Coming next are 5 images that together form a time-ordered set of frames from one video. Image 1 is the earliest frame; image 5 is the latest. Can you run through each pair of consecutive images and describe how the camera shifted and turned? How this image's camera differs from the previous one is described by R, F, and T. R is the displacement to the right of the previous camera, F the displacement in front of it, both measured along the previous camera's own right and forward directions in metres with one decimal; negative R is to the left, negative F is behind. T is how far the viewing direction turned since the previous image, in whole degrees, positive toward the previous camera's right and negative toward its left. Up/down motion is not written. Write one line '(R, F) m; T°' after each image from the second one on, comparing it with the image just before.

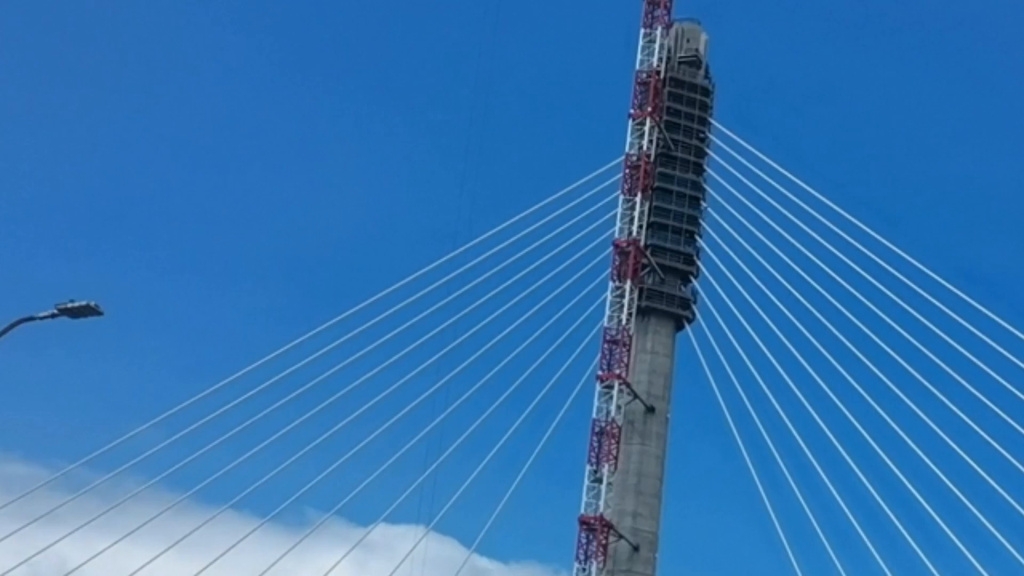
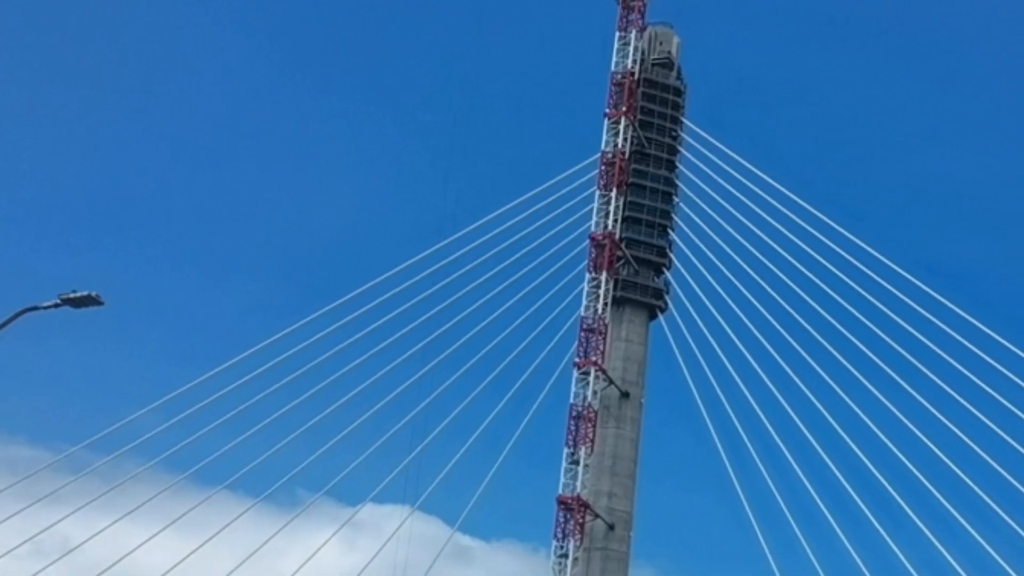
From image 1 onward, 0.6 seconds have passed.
(+0.9, -2.7) m; 0°
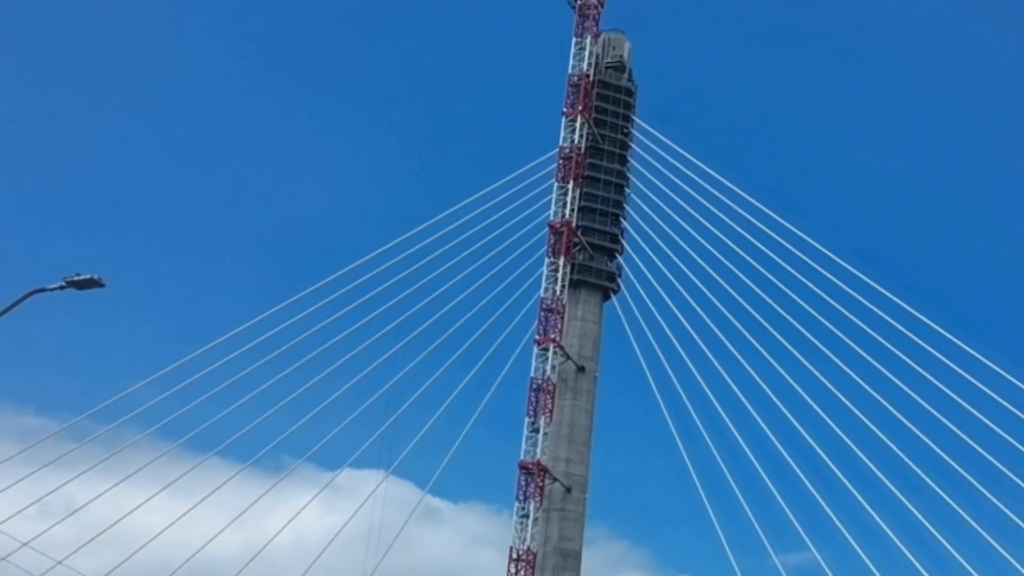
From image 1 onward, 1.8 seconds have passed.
(+1.9, -5.5) m; 0°
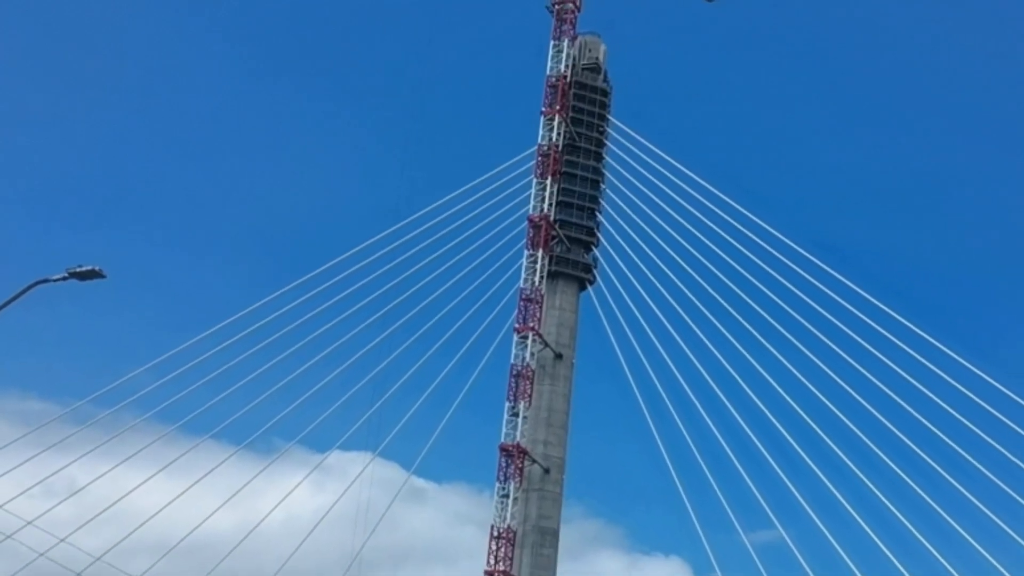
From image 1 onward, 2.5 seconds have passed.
(+1.1, -3.2) m; 0°
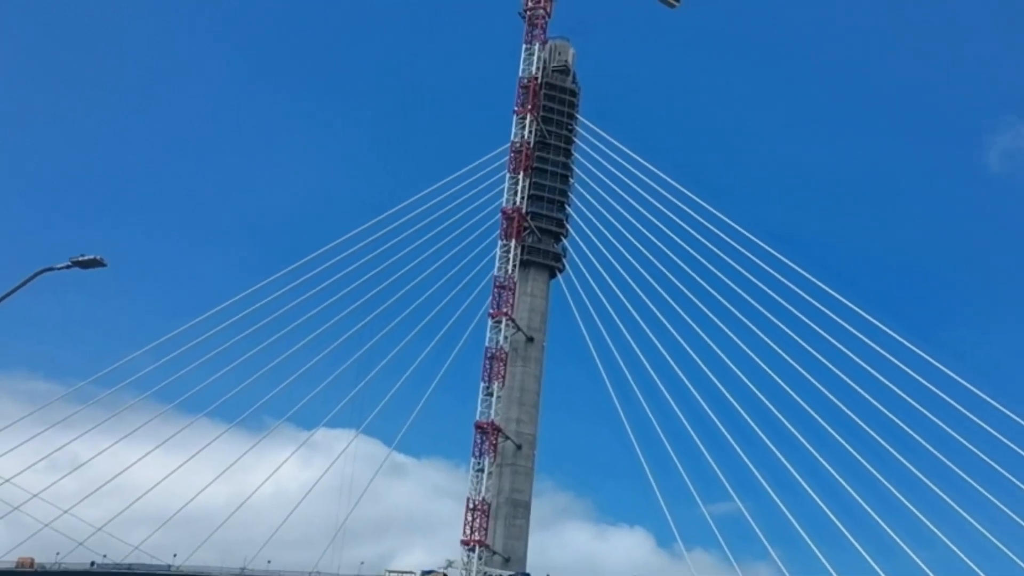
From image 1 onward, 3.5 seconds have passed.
(+1.6, -4.6) m; 0°
